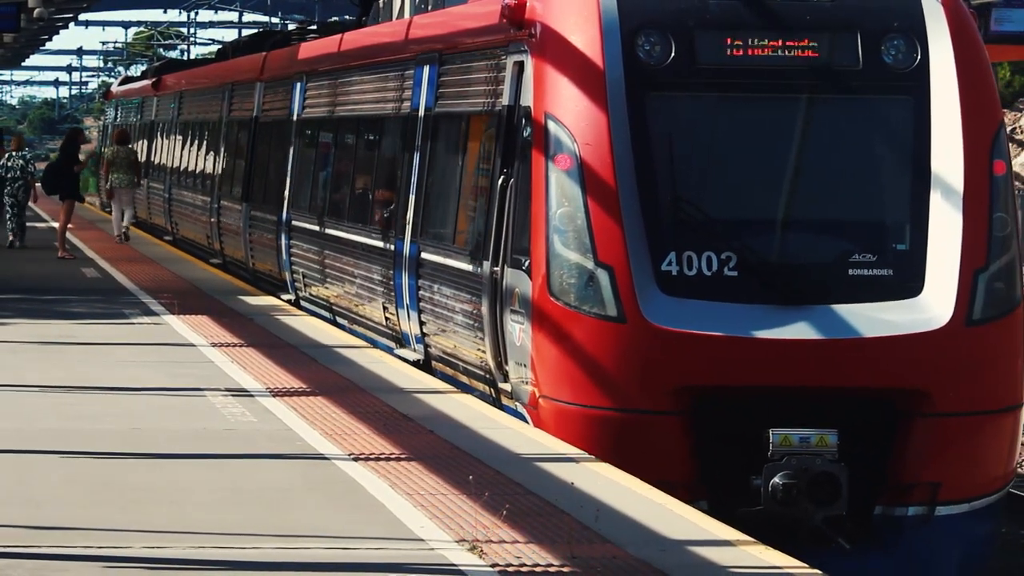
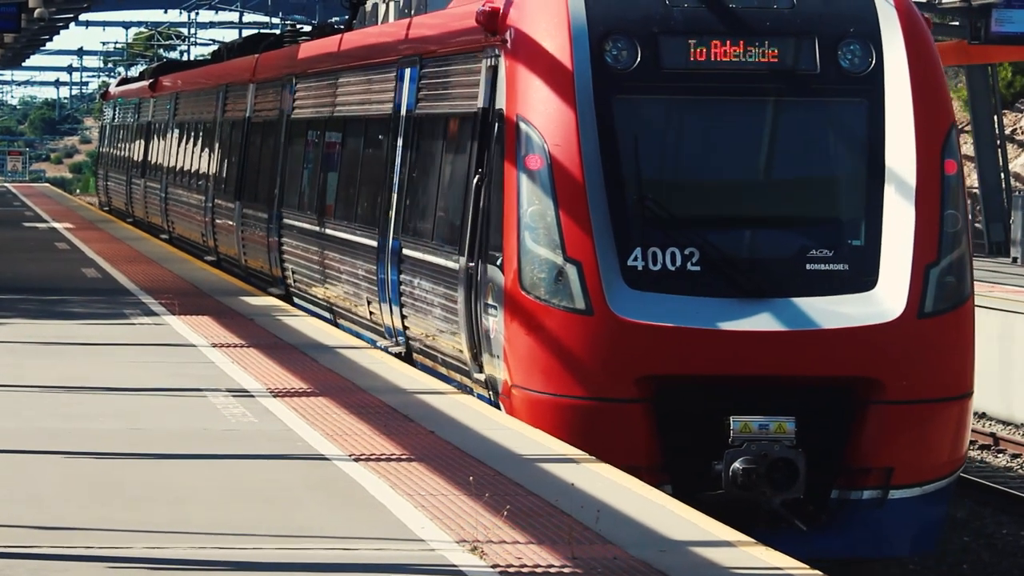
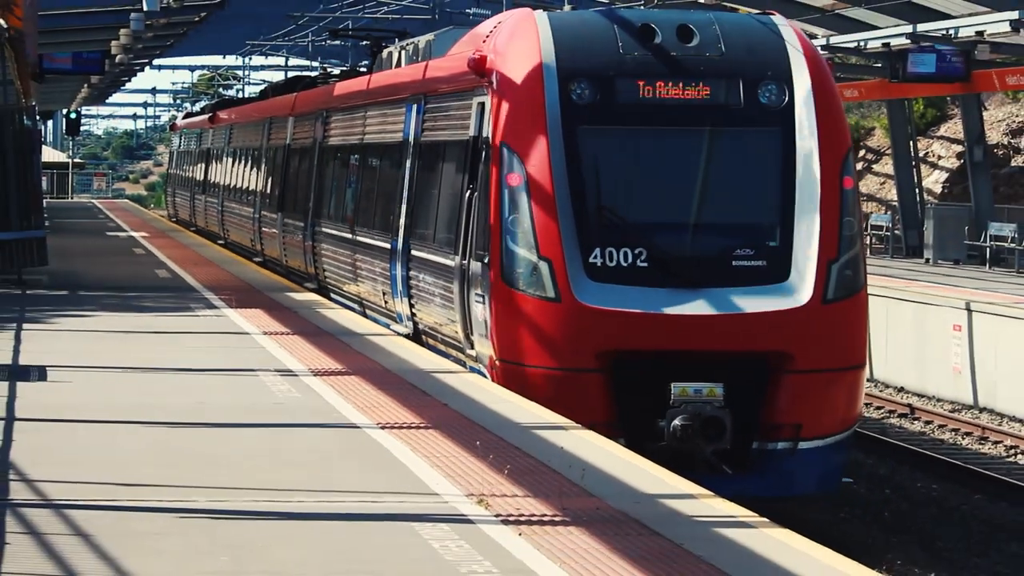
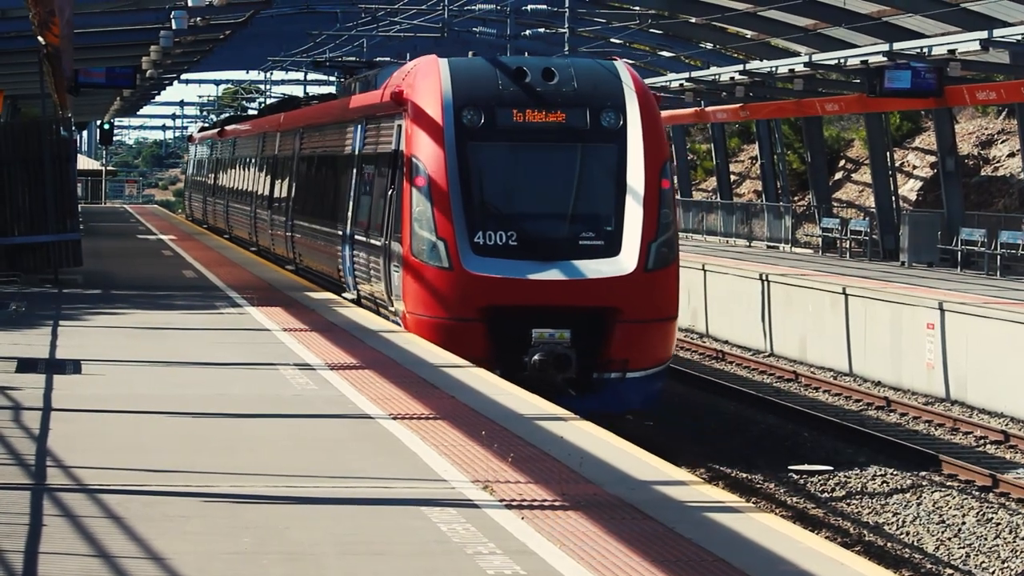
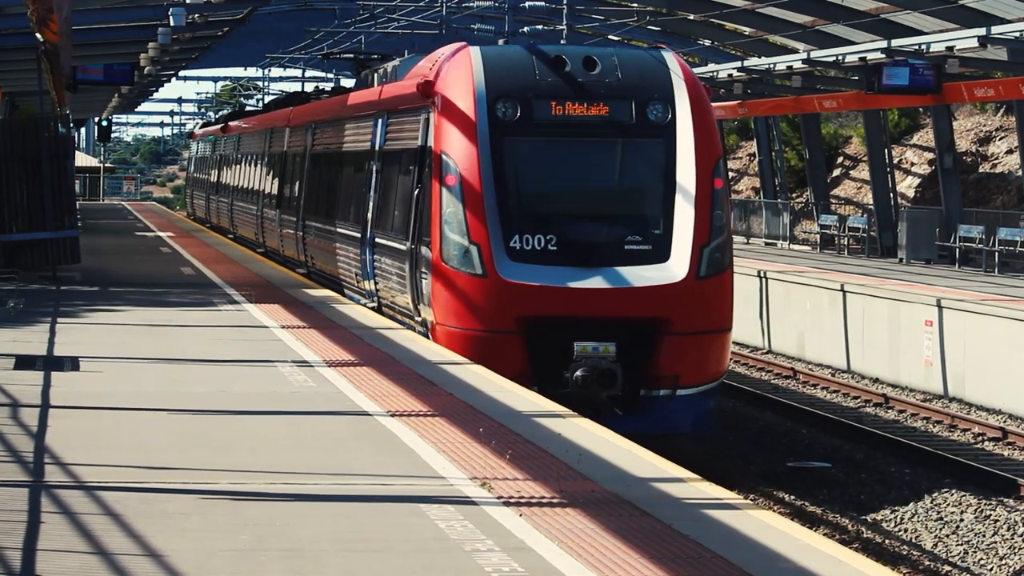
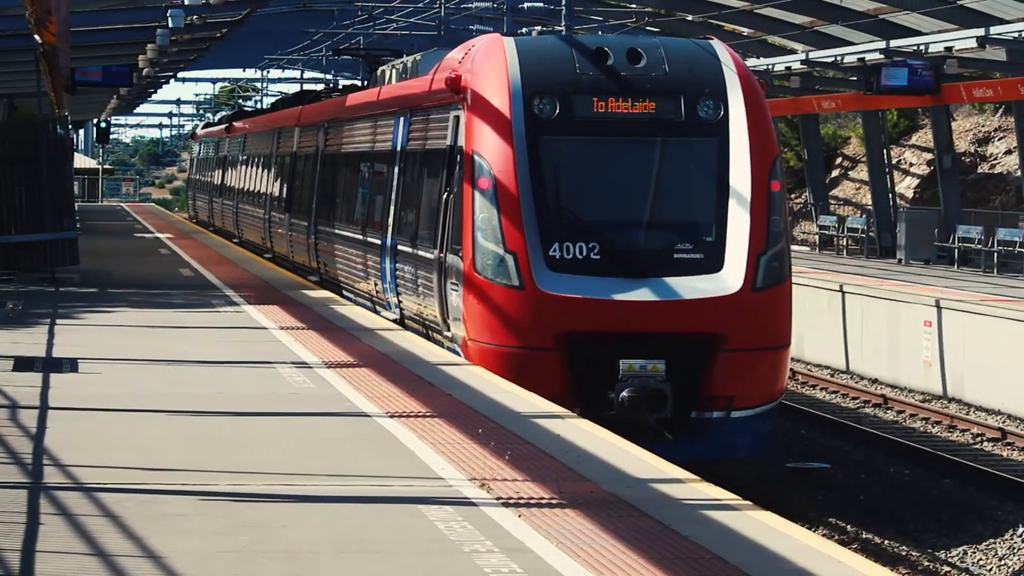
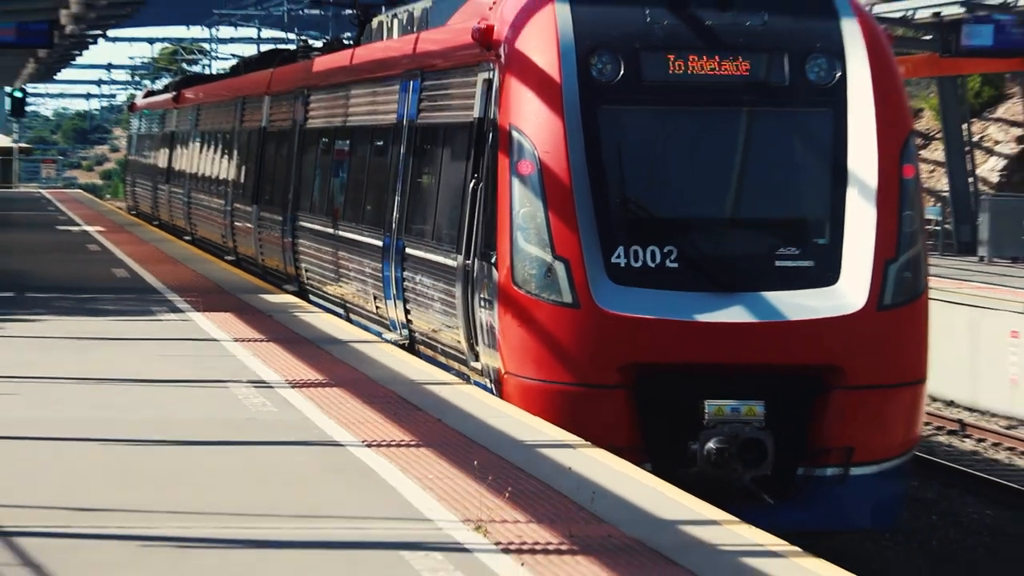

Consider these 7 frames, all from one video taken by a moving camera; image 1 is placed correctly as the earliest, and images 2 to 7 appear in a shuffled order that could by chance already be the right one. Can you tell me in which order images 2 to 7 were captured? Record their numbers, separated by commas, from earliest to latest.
2, 7, 3, 6, 5, 4
